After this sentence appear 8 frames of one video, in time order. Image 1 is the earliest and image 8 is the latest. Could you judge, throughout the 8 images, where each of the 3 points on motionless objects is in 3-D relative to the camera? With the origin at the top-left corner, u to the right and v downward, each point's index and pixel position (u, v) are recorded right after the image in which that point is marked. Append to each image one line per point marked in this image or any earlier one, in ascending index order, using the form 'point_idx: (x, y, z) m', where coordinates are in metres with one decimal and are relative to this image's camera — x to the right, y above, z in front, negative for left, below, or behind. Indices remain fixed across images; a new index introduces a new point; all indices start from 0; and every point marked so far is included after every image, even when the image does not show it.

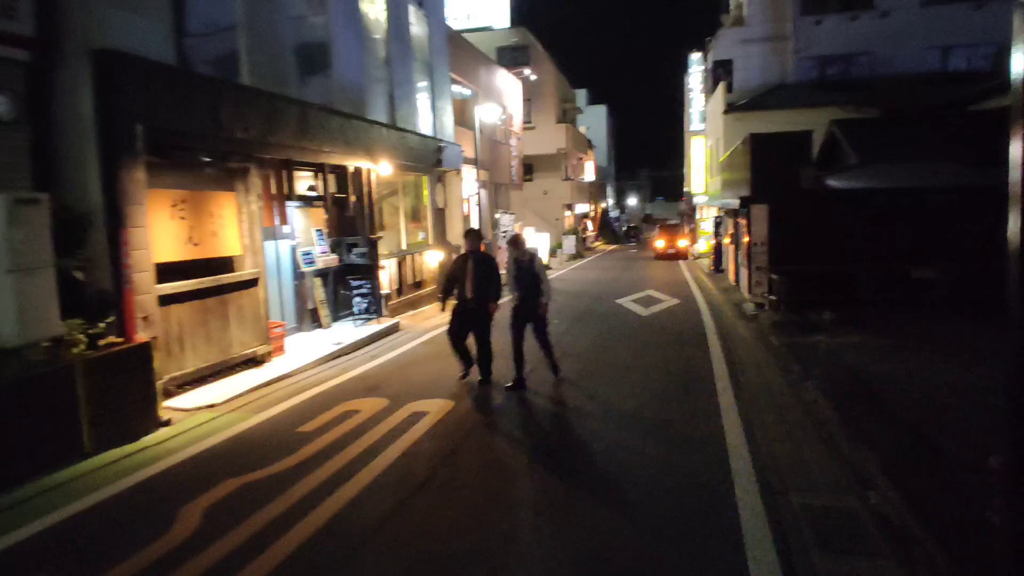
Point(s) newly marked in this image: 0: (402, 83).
0: (-3.2, +5.9, +18.4) m
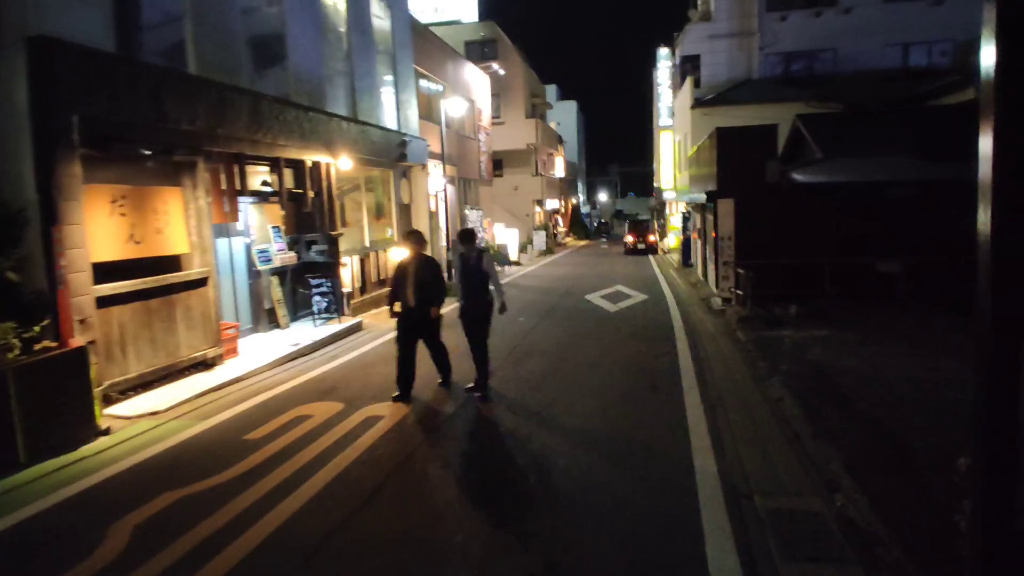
0: (-4.2, +6.0, +17.9) m
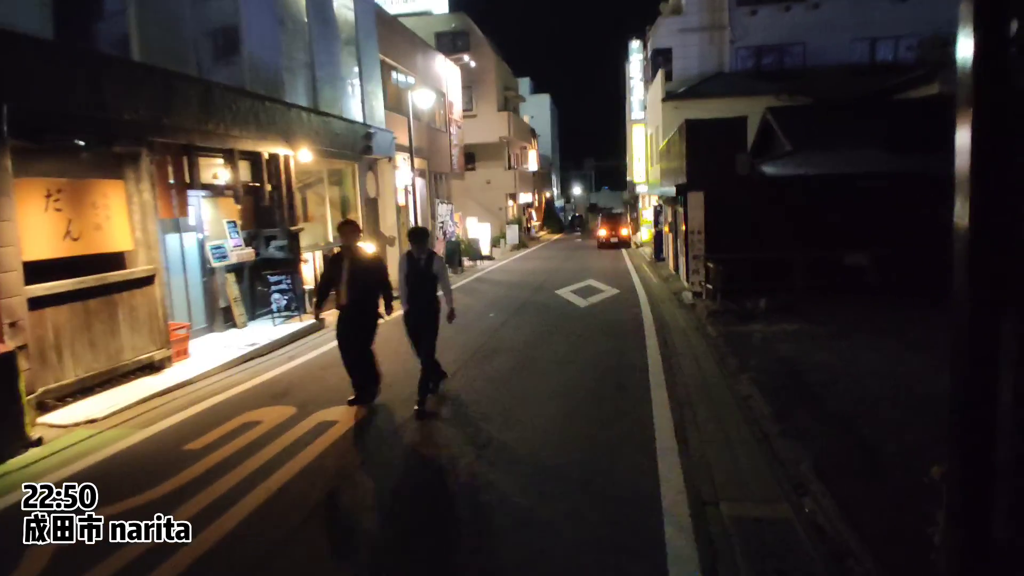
0: (-5.1, +6.1, +17.3) m
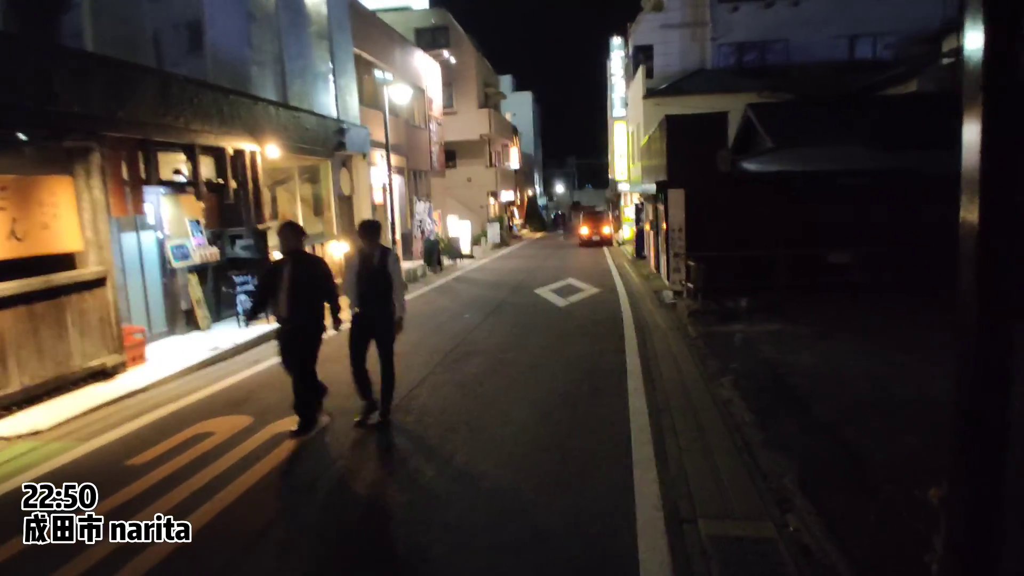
0: (-5.7, +6.1, +16.7) m
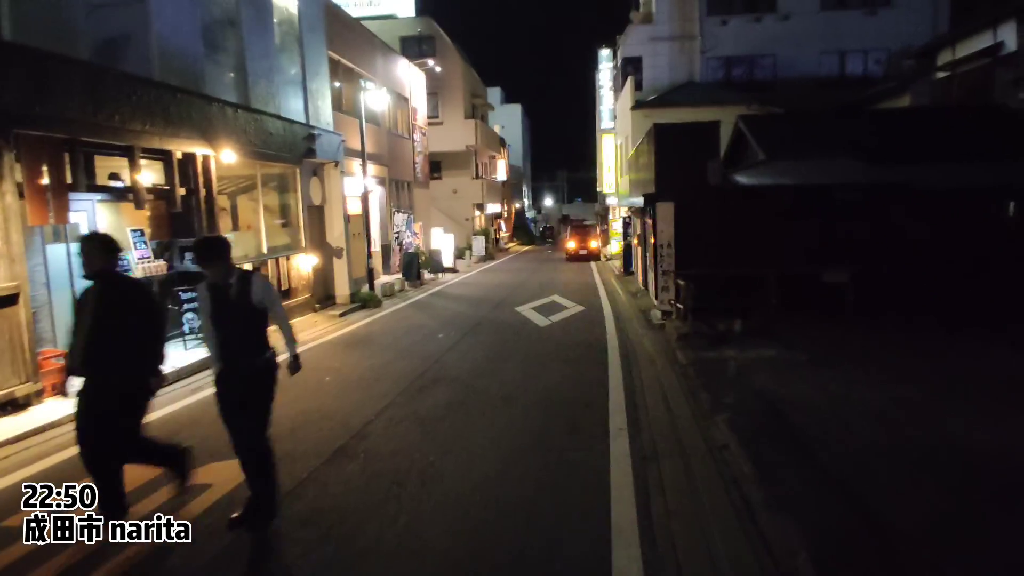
0: (-6.2, +5.7, +15.7) m
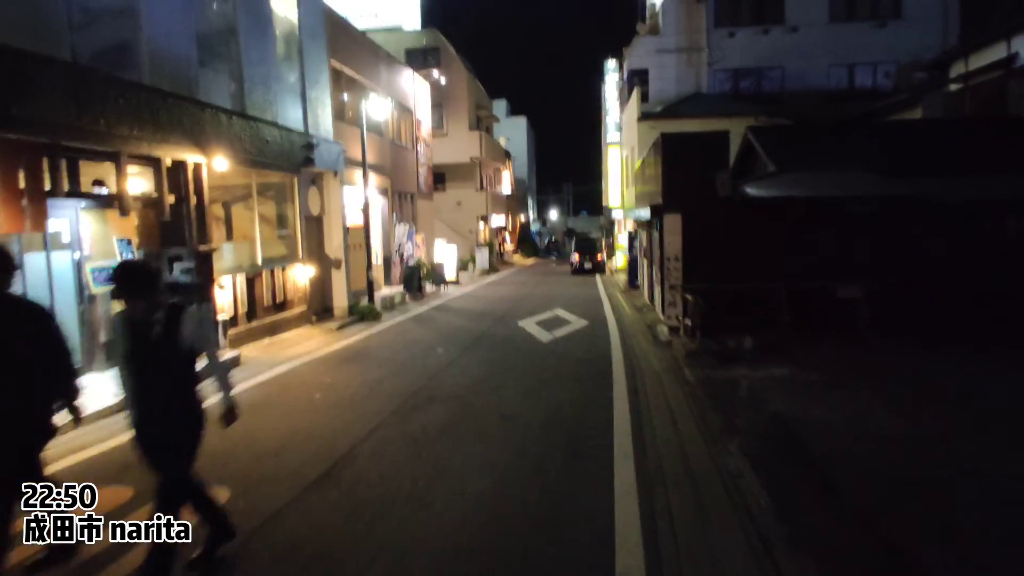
0: (-6.2, +5.4, +15.3) m
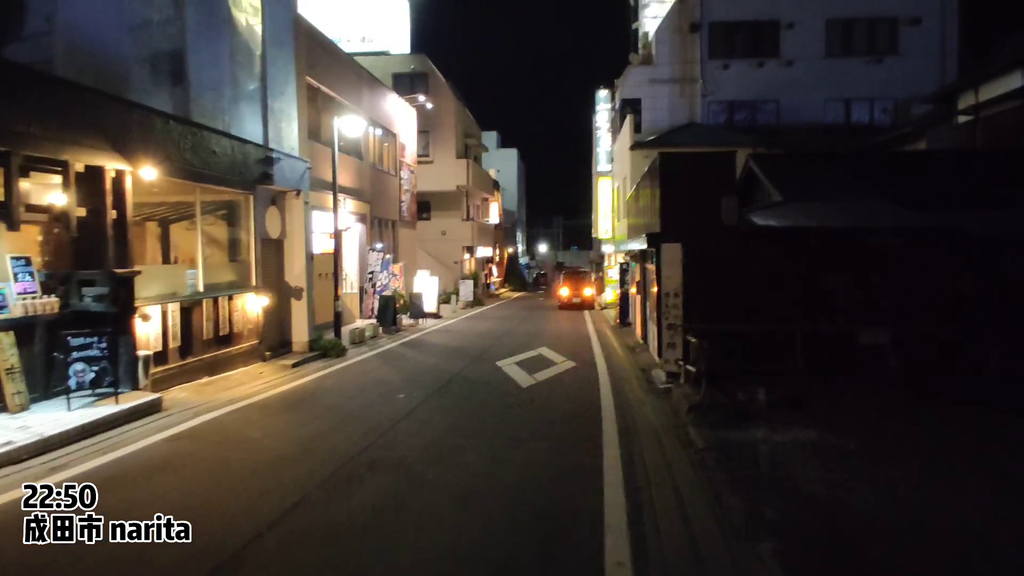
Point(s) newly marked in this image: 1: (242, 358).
0: (-6.6, +4.7, +13.6) m
1: (-6.3, -1.6, +14.8) m
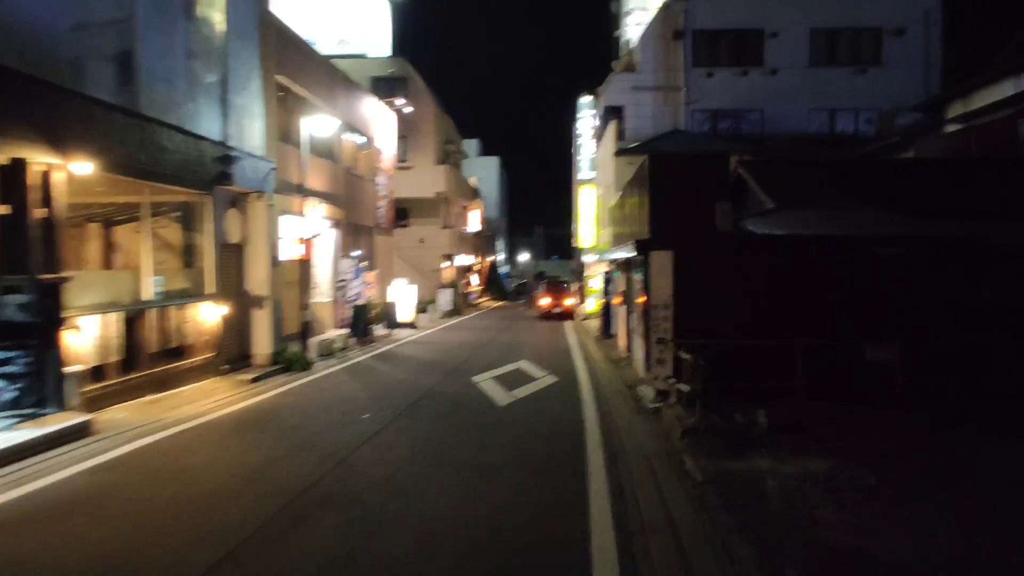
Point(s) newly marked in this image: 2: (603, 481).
0: (-7.0, +4.6, +12.5) m
1: (-6.8, -1.8, +13.5) m
2: (+1.1, -2.3, +7.7) m
